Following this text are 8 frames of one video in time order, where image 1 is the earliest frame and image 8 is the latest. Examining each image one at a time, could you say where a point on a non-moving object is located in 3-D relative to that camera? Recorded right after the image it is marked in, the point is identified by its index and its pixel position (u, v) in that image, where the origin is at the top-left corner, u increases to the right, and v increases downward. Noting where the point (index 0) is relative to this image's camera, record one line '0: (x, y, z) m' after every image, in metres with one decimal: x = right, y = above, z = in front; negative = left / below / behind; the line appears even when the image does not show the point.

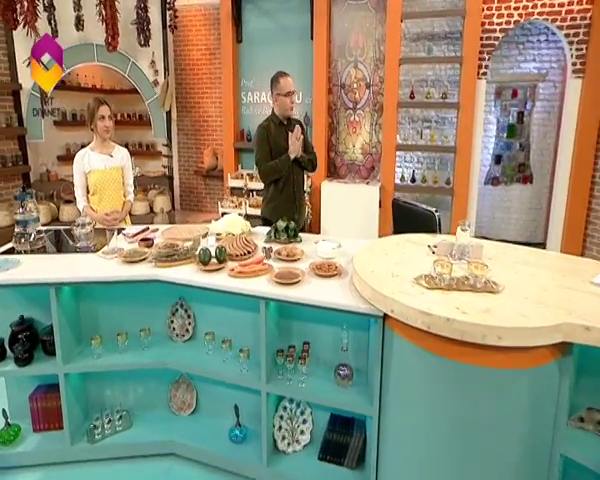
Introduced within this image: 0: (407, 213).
0: (+1.0, +0.2, +5.6) m
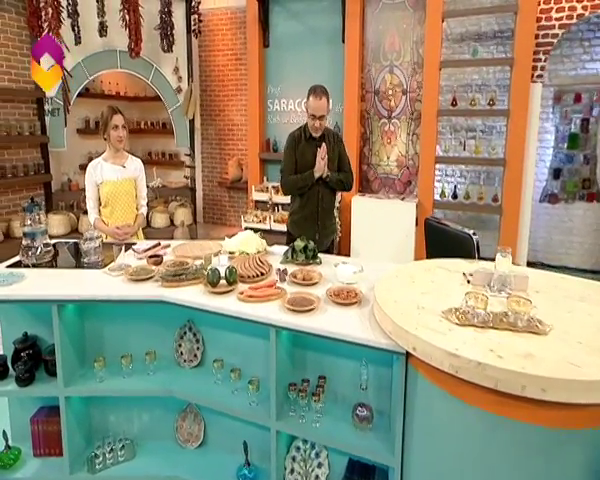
0: (+1.2, 0.0, +5.0) m
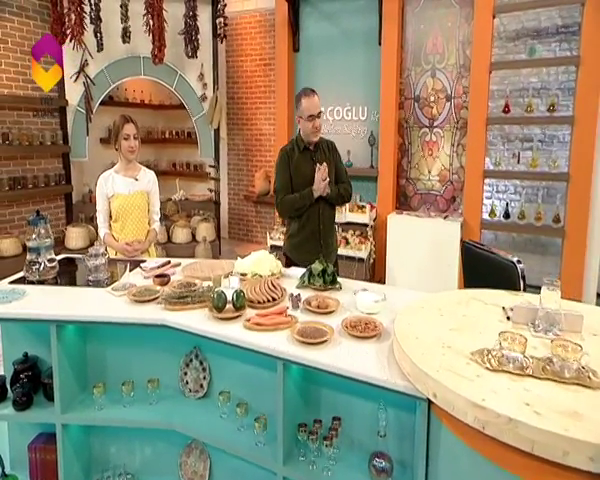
0: (+1.3, -0.2, +4.4) m
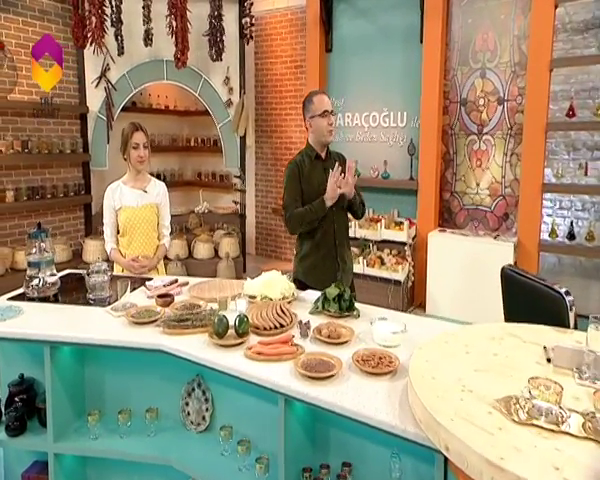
0: (+1.4, -0.3, +3.7) m
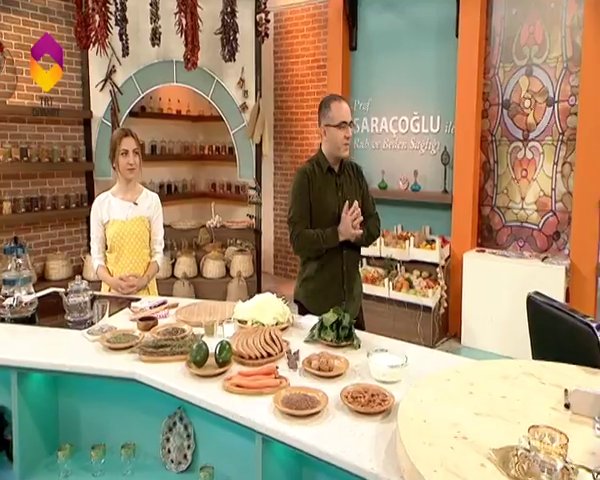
0: (+1.4, -0.4, +3.1) m
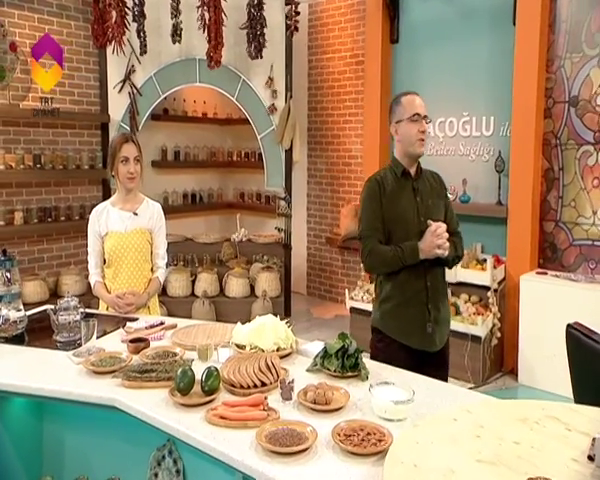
0: (+1.5, -0.5, +2.4) m
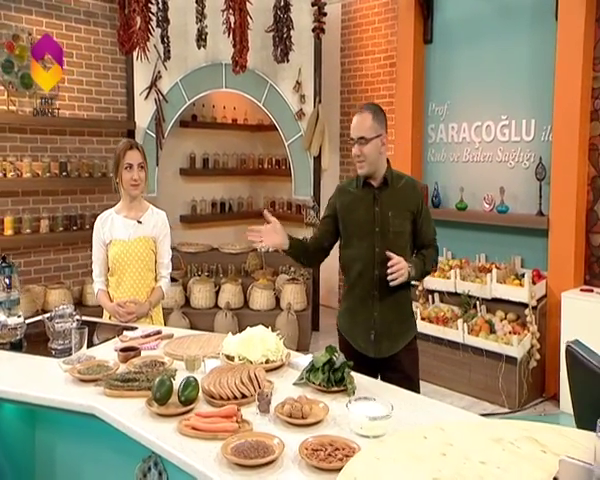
0: (+1.5, -0.6, +2.1) m
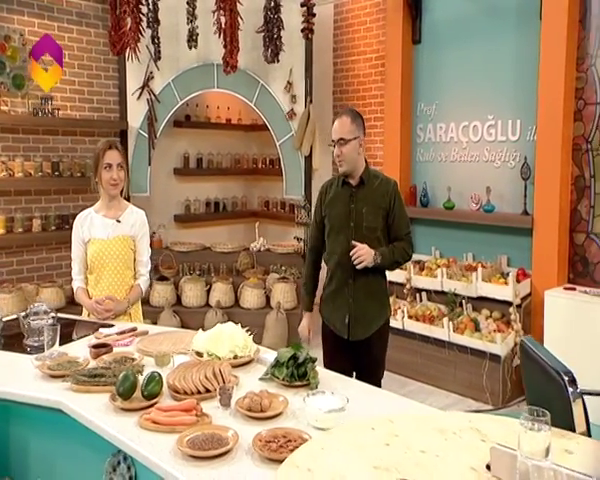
0: (+1.4, -0.6, +2.1) m
